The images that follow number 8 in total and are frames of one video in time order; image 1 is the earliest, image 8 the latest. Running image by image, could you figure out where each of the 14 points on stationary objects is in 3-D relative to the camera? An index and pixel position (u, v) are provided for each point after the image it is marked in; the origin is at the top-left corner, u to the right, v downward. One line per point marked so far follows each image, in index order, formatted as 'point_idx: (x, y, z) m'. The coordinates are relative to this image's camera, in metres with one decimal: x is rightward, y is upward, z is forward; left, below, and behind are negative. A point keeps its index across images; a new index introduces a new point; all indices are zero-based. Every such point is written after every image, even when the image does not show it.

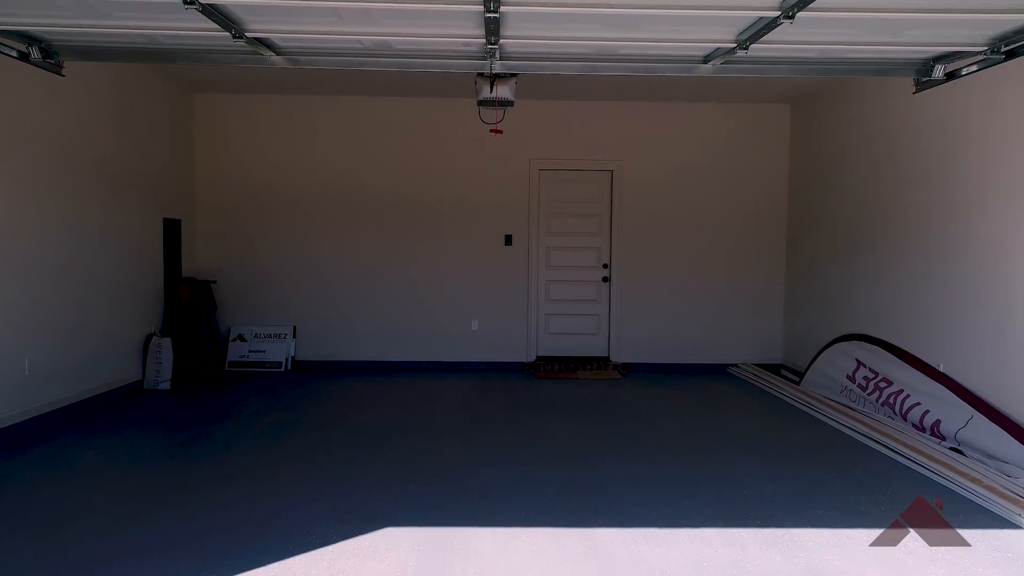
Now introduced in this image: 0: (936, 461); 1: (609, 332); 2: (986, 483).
0: (+1.6, -0.7, +3.5) m
1: (+0.7, -0.3, +6.2) m
2: (+1.7, -0.7, +3.2) m
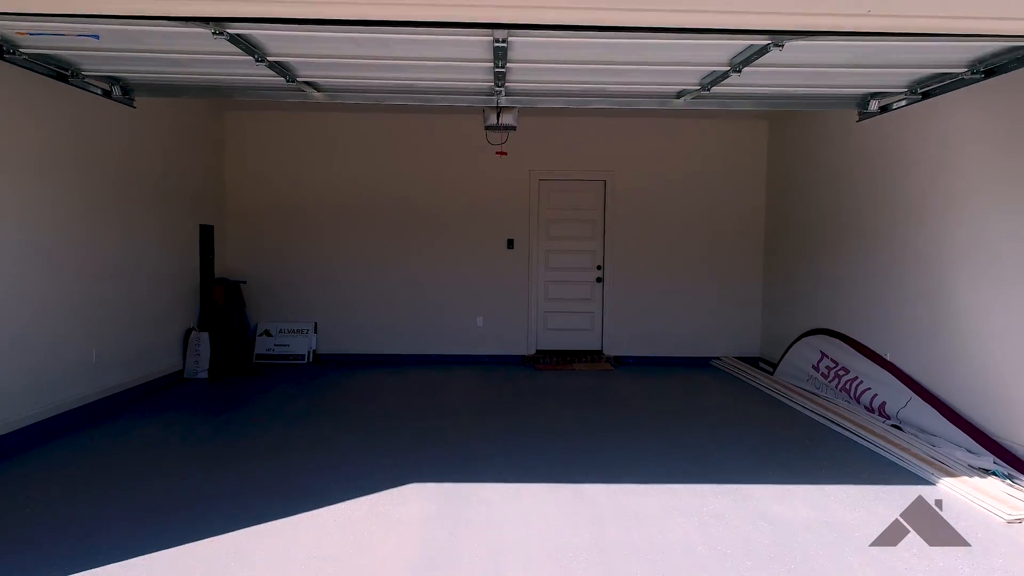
0: (+1.6, -0.7, +4.1) m
1: (+0.7, -0.3, +6.8) m
2: (+1.7, -0.7, +3.7) m
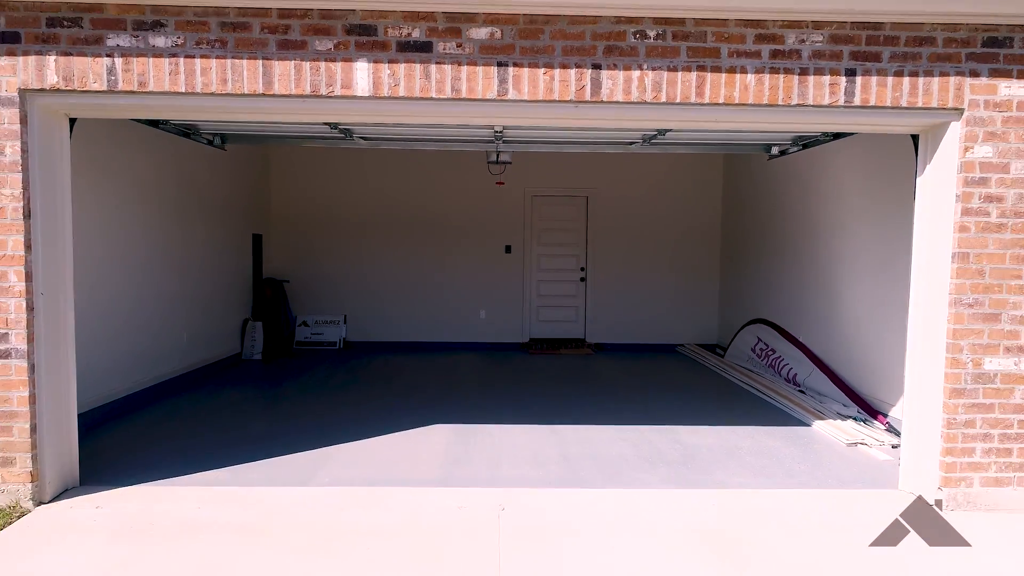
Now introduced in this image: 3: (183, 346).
0: (+1.6, -0.6, +5.4) m
1: (+0.7, -0.3, +8.1) m
2: (+1.6, -0.7, +5.1) m
3: (-2.1, -0.4, +5.9) m
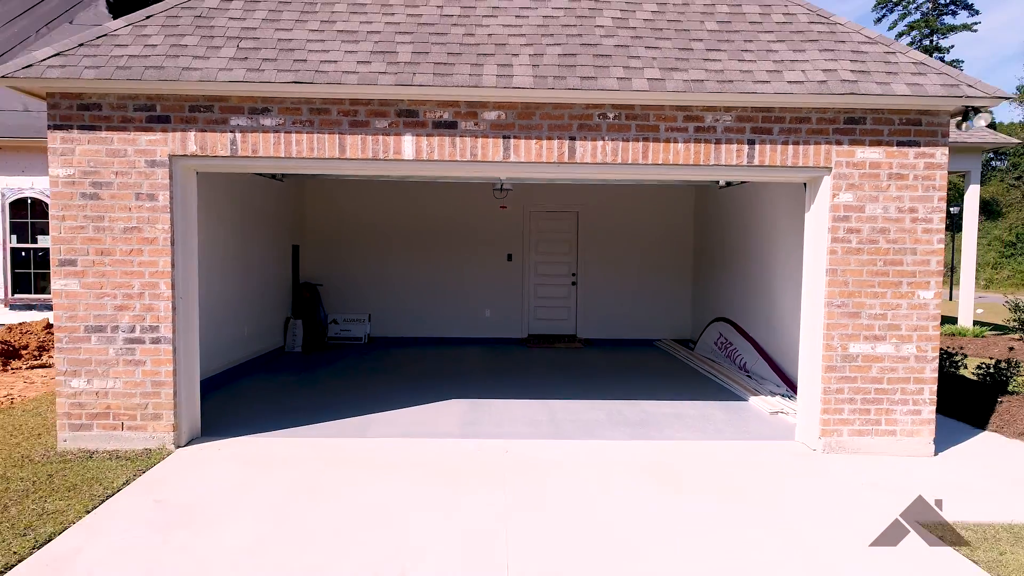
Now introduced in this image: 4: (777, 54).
0: (+1.6, -0.7, +6.6) m
1: (+0.7, -0.3, +9.4) m
2: (+1.6, -0.7, +6.3) m
3: (-2.1, -0.4, +7.1) m
4: (+1.3, +1.1, +4.4) m
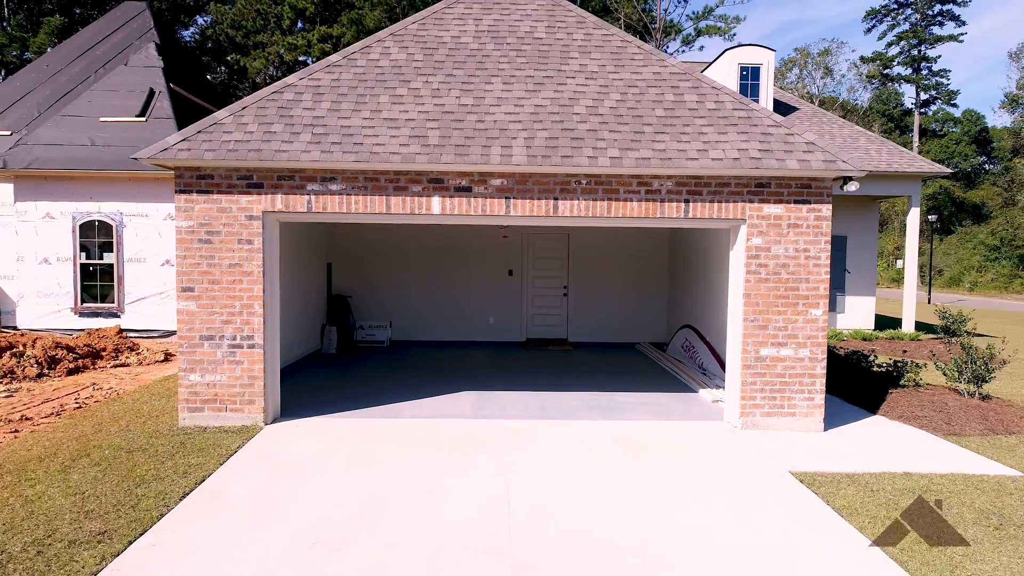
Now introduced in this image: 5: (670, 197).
0: (+1.6, -0.8, +8.2) m
1: (+0.7, -0.5, +11.0) m
2: (+1.6, -0.8, +7.9) m
3: (-2.1, -0.5, +8.7) m
4: (+1.3, +1.0, +6.0) m
5: (+1.0, +0.6, +5.9) m
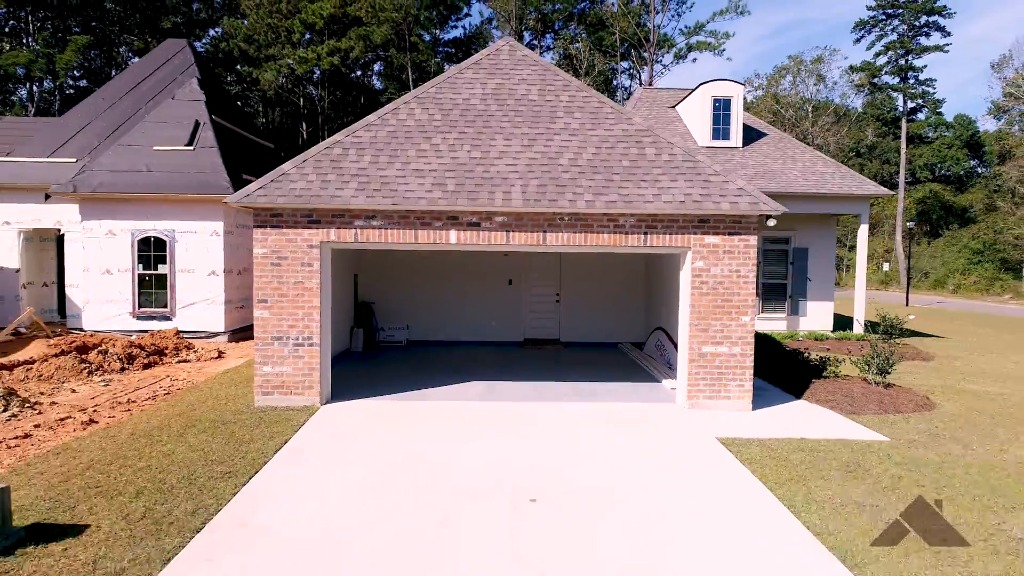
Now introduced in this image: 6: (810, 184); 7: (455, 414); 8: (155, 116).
0: (+1.6, -0.9, +10.0) m
1: (+0.7, -0.6, +12.8) m
2: (+1.6, -0.9, +9.7) m
3: (-2.1, -0.6, +10.5) m
4: (+1.3, +0.9, +7.8) m
5: (+1.0, +0.5, +7.7) m
6: (+4.6, +1.6, +13.8) m
7: (-0.5, -1.1, +7.9) m
8: (-5.7, +2.7, +14.3) m
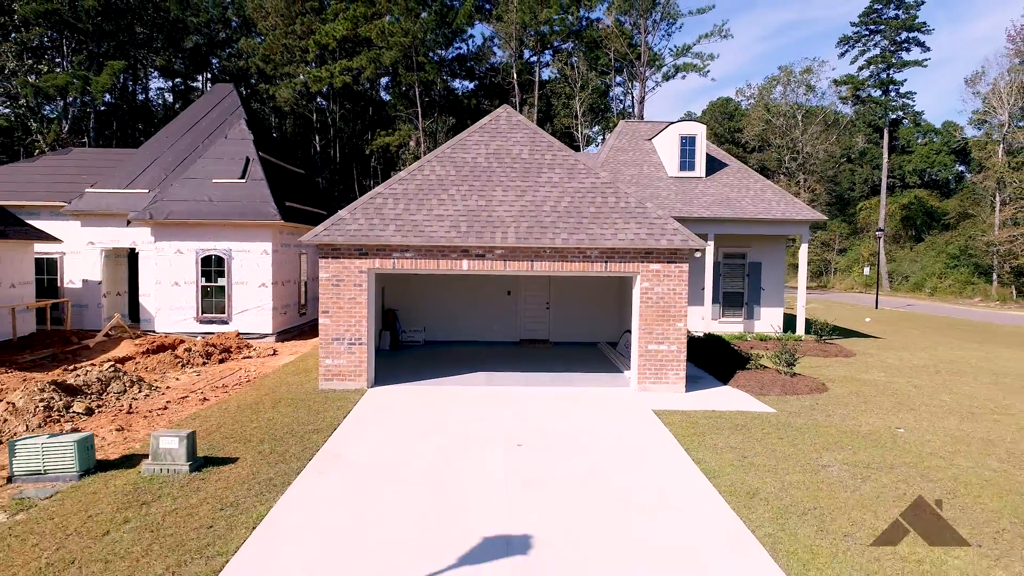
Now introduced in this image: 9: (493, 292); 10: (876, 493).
0: (+1.6, -1.1, +12.8) m
1: (+0.6, -0.7, +15.6) m
2: (+1.6, -1.1, +12.5) m
3: (-2.2, -0.8, +13.3) m
4: (+1.2, +0.7, +10.5) m
5: (+1.0, +0.3, +10.5) m
6: (+4.5, +1.4, +16.6) m
7: (-0.6, -1.3, +10.7) m
8: (-5.7, +2.6, +17.1) m
9: (-0.3, 0.0, +15.5) m
10: (+2.7, -1.5, +6.7) m
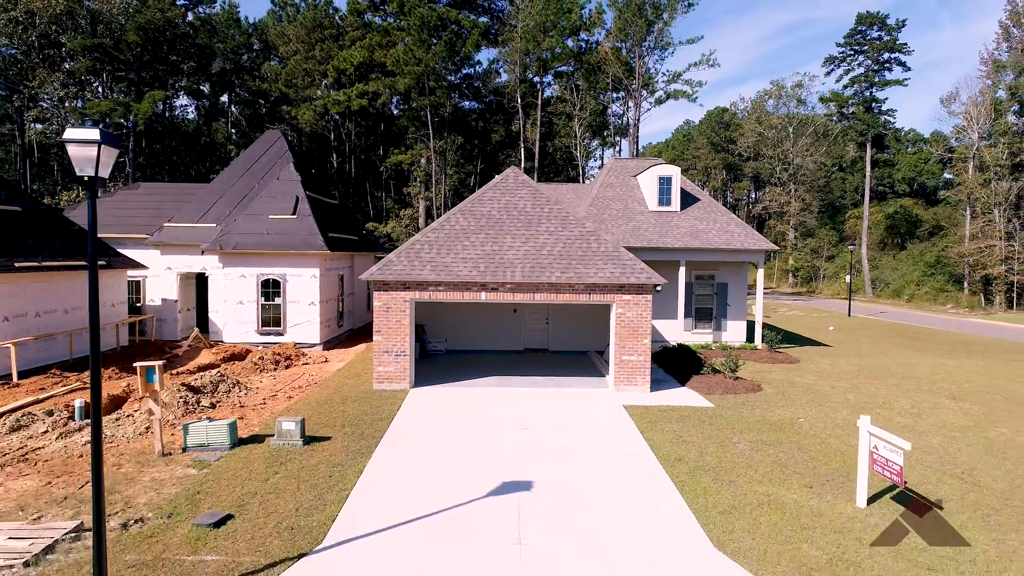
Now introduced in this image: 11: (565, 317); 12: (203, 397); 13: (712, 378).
0: (+1.7, -1.5, +16.2) m
1: (+0.8, -1.1, +19.0) m
2: (+1.7, -1.5, +15.9) m
3: (-2.1, -1.2, +16.7) m
4: (+1.3, +0.4, +14.0) m
5: (+1.1, -0.1, +13.9) m
6: (+4.7, +1.0, +20.0) m
7: (-0.5, -1.7, +14.1) m
8: (-5.6, +2.2, +20.5) m
9: (-0.2, -0.4, +18.9) m
10: (+2.8, -1.9, +10.1) m
11: (+1.1, -0.6, +18.9) m
12: (-4.4, -1.5, +12.8) m
13: (+3.3, -1.5, +15.0) m
